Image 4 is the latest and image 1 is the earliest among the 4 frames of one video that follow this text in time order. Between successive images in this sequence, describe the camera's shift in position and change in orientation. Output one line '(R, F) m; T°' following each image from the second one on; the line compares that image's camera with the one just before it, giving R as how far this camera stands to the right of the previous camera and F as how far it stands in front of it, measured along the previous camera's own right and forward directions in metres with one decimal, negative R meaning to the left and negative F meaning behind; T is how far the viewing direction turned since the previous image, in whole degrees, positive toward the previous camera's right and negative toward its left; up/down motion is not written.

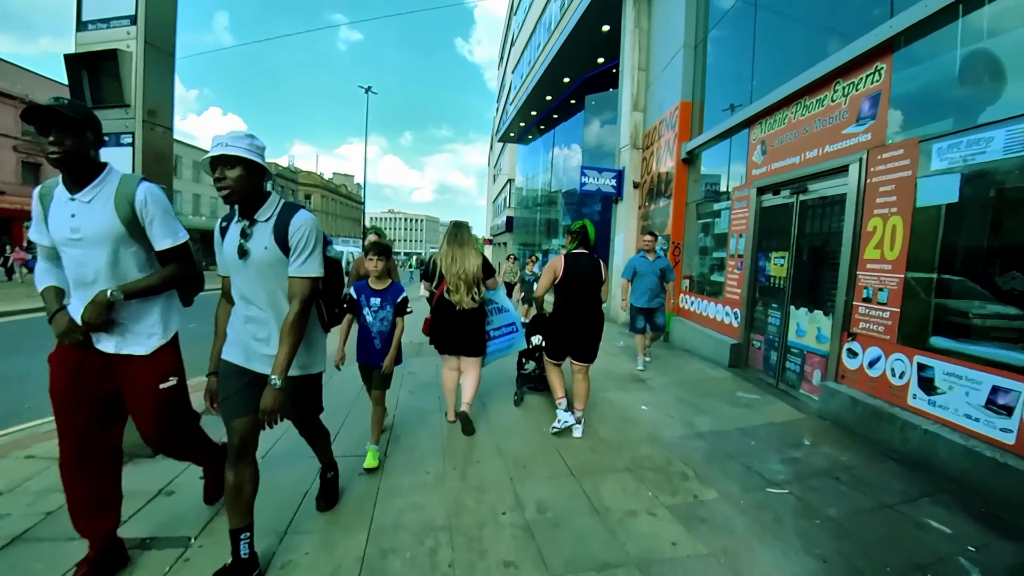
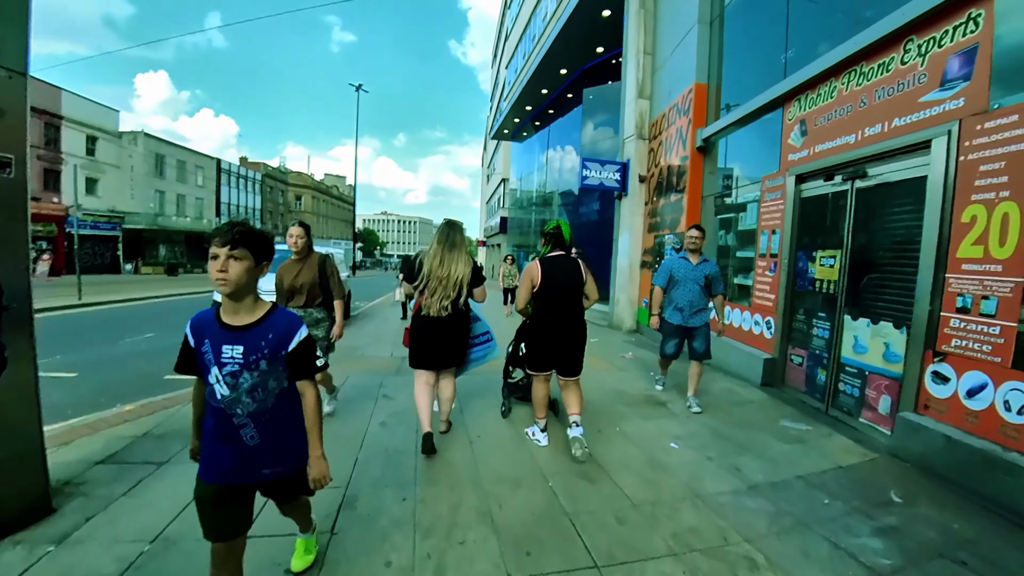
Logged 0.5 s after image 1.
(0.0, +1.0) m; +1°
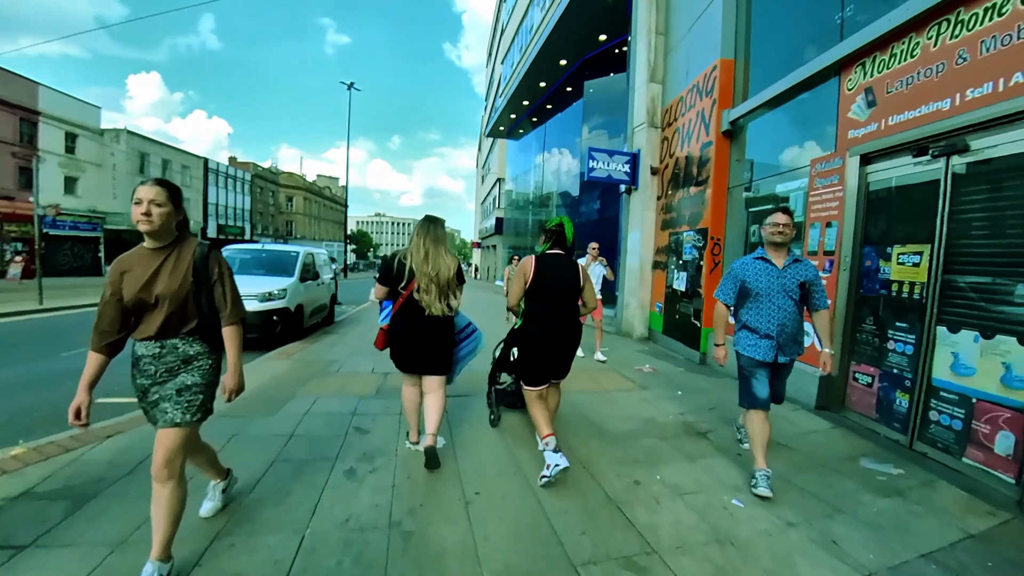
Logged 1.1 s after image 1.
(-0.1, +1.0) m; +1°
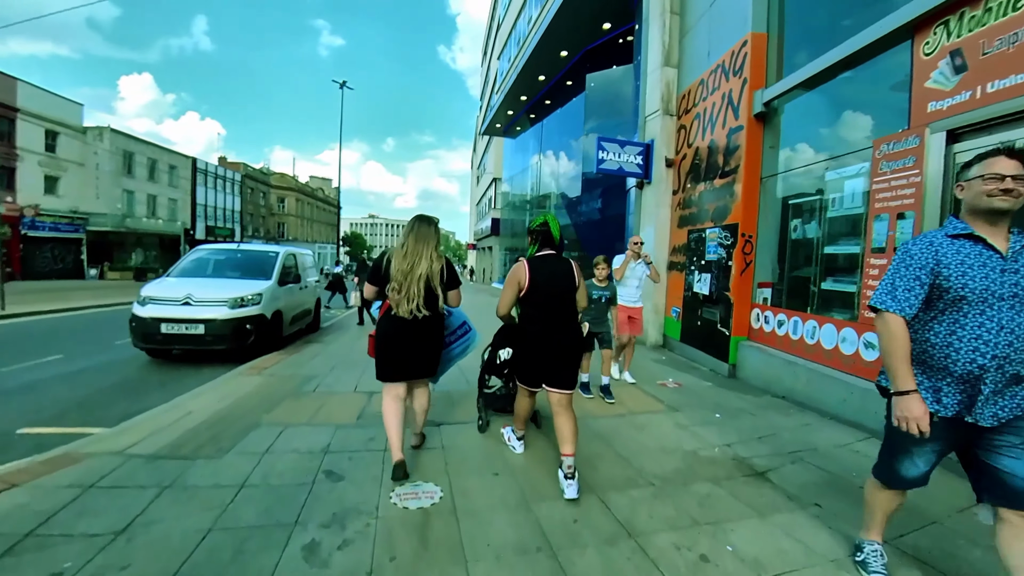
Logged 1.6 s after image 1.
(-0.1, +0.8) m; +1°
